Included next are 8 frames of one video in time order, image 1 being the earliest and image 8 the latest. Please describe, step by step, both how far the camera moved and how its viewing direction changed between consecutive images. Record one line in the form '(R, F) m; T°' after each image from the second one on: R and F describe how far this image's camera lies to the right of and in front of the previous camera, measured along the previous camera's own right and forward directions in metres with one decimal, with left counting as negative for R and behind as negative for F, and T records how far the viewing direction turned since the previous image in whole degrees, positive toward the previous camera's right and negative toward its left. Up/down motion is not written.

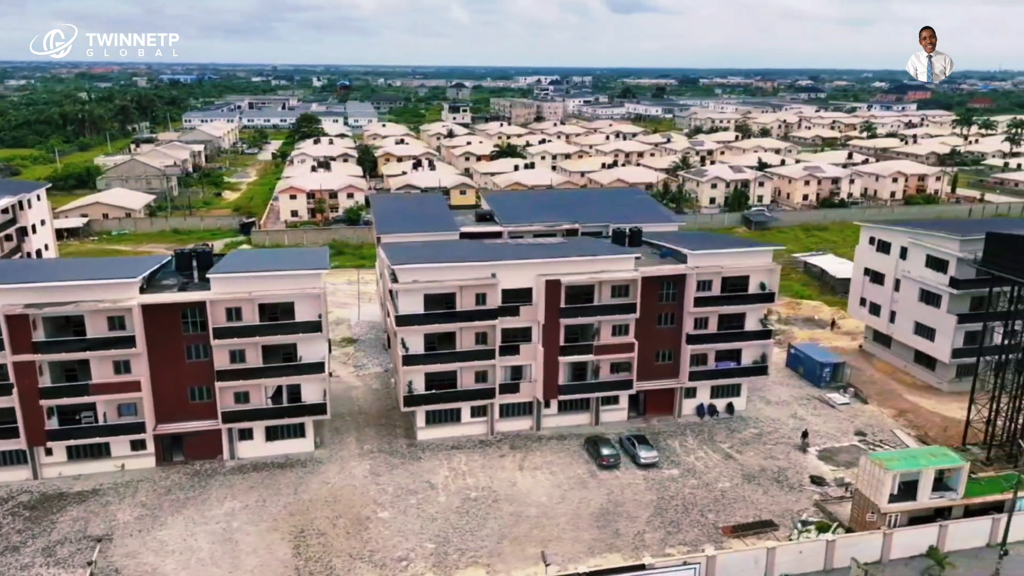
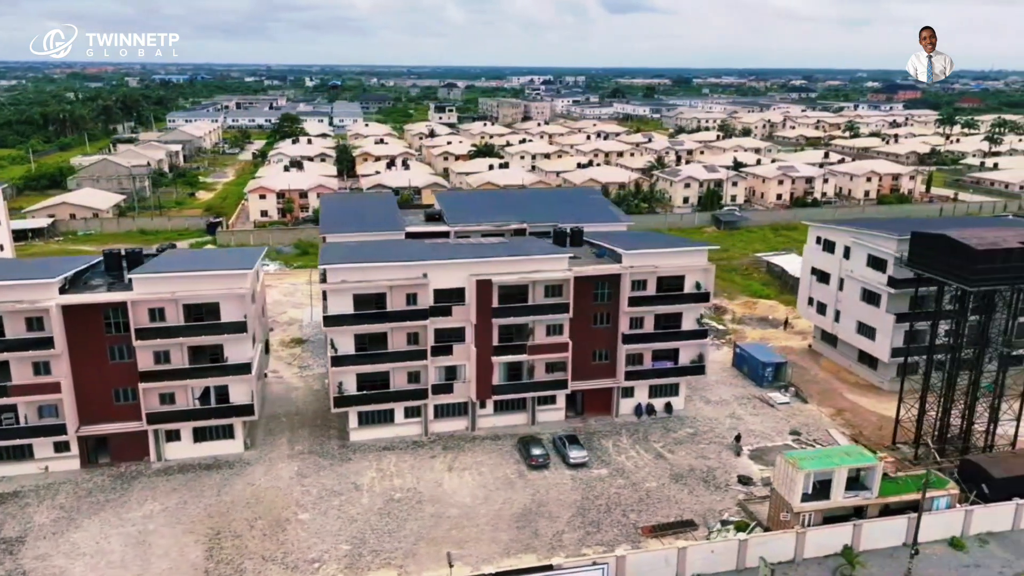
(+2.9, +0.1) m; 0°
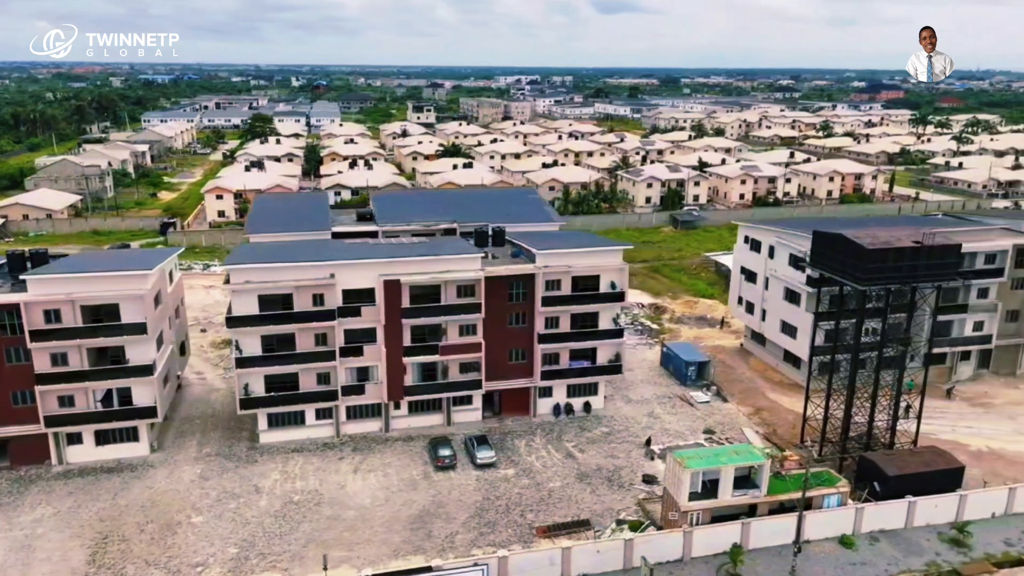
(+3.7, +0.1) m; +1°
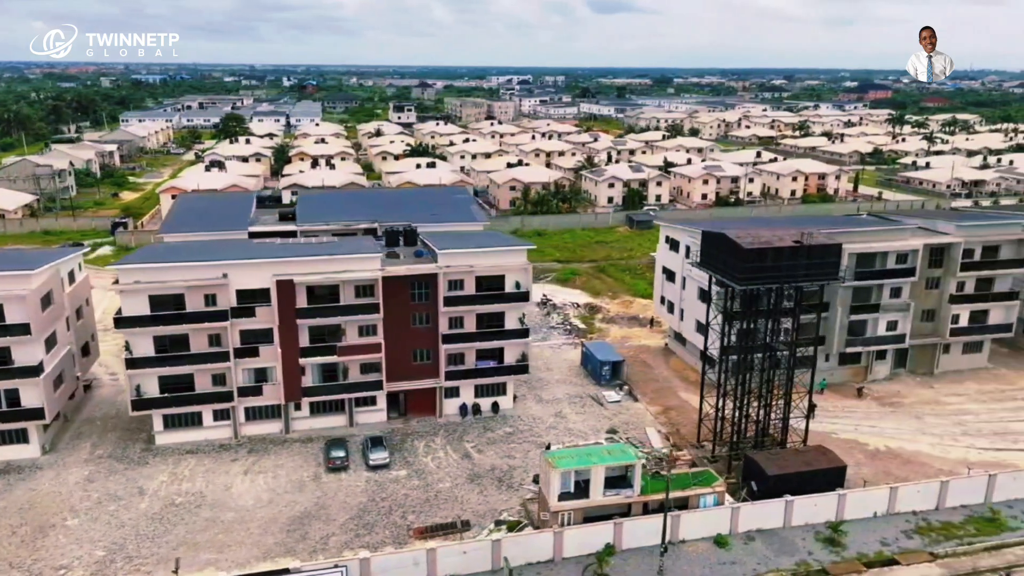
(+4.5, +0.1) m; 0°
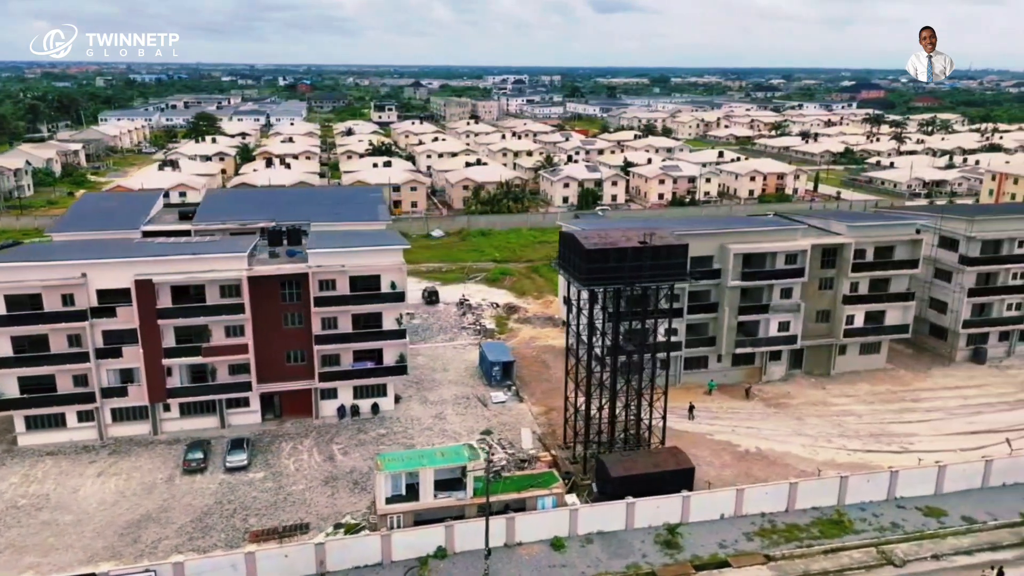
(+6.1, +0.2) m; 0°
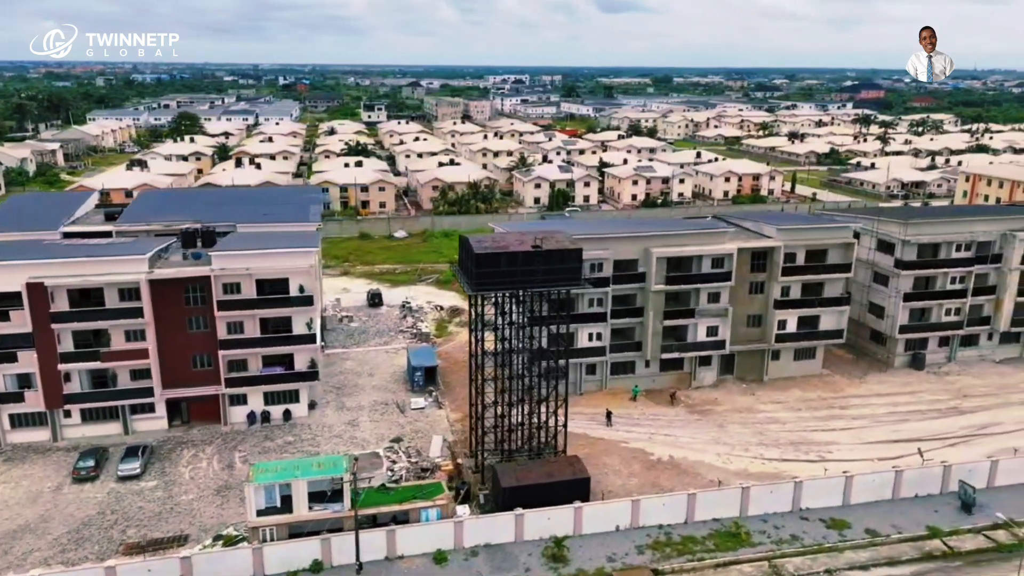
(+4.4, +0.8) m; 0°
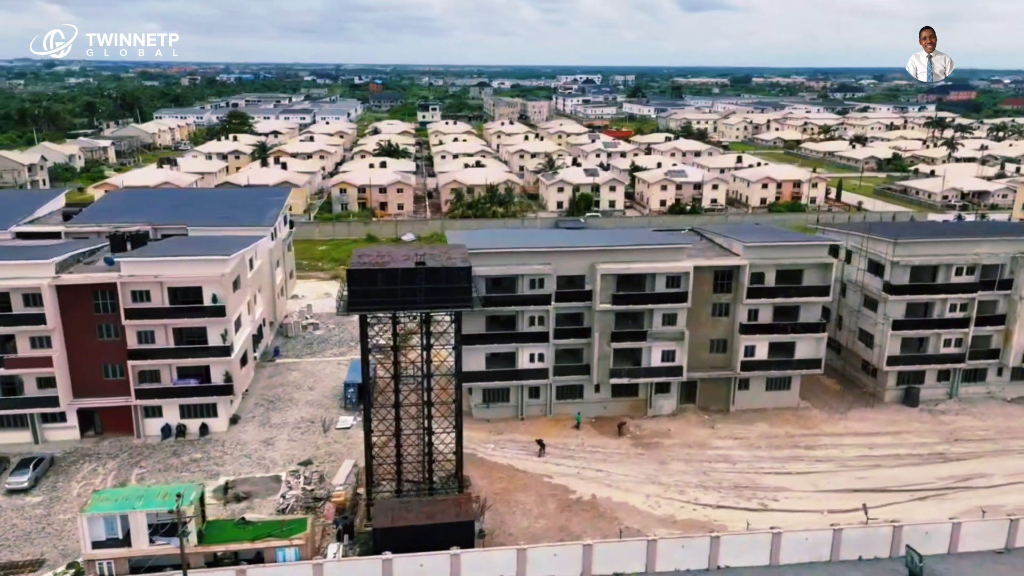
(+6.6, +3.1) m; -5°
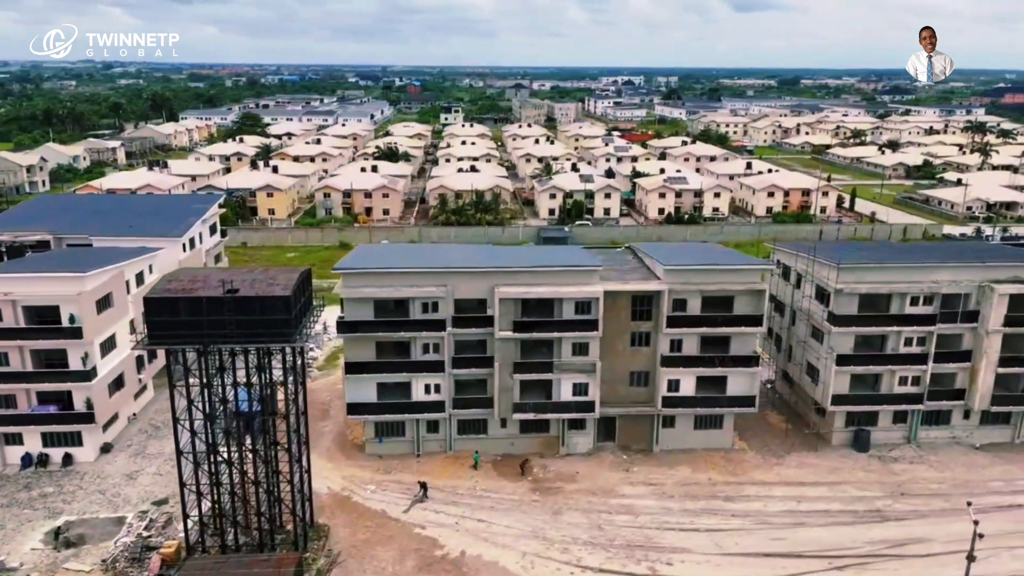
(+6.6, +3.7) m; -3°
